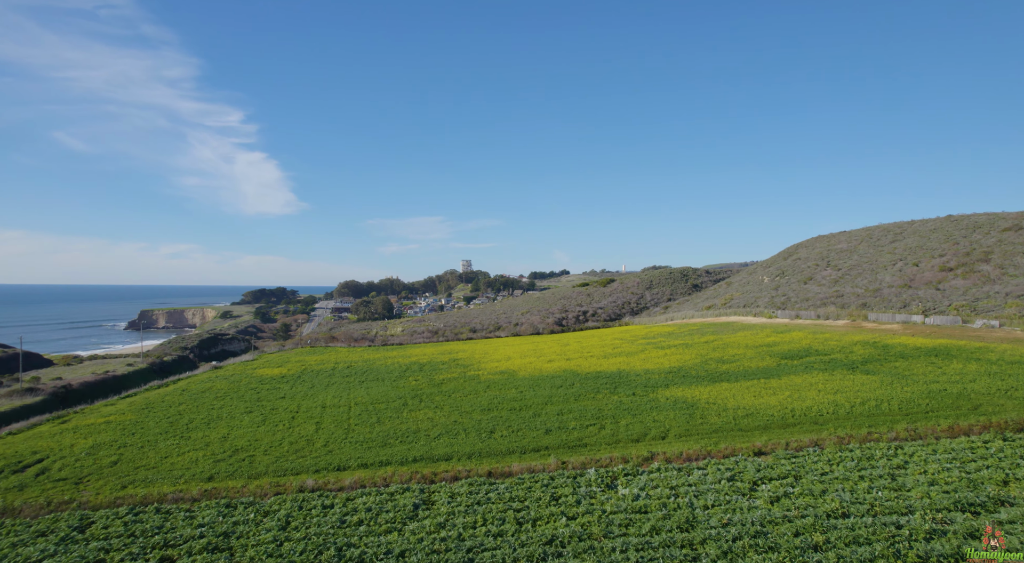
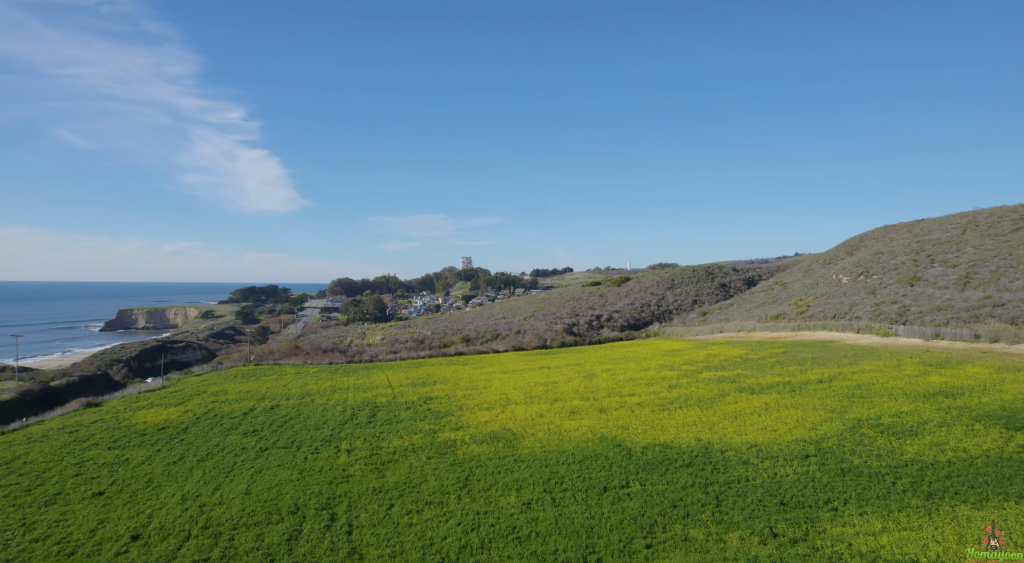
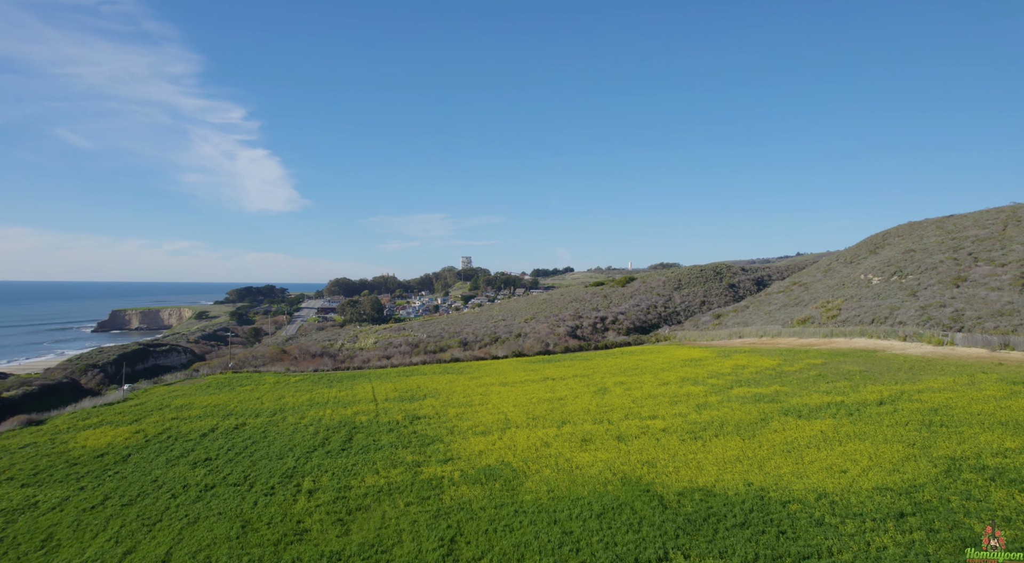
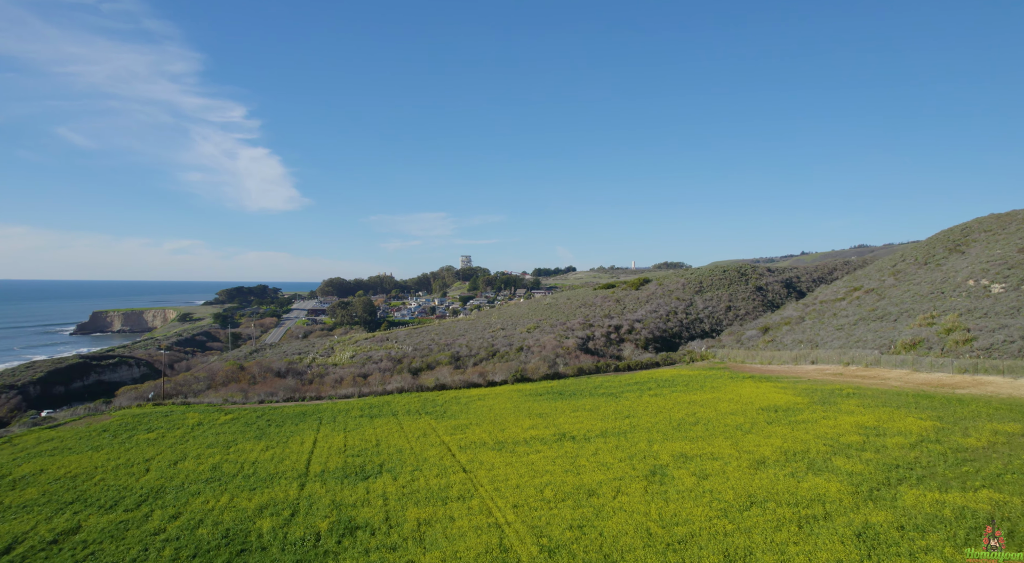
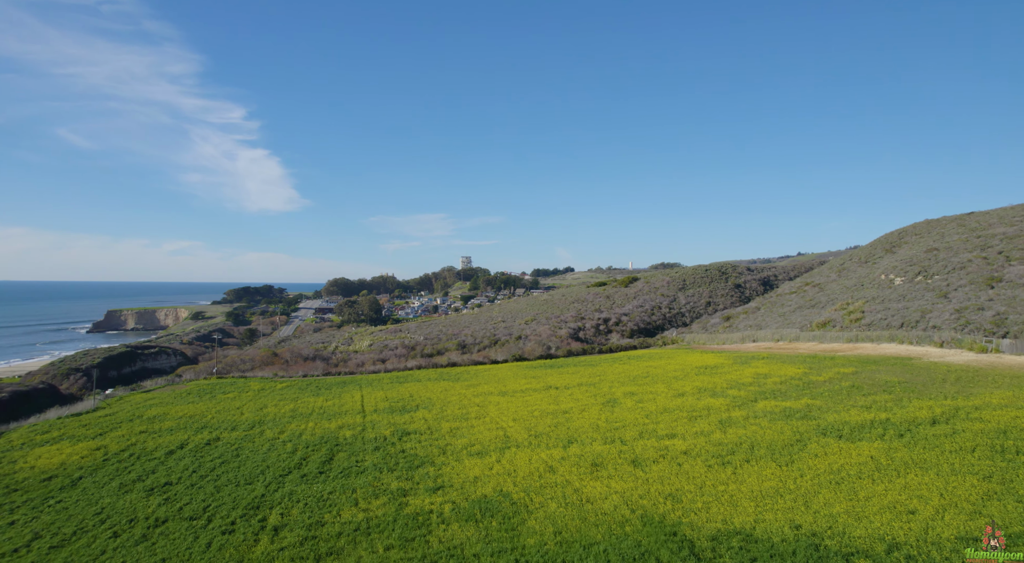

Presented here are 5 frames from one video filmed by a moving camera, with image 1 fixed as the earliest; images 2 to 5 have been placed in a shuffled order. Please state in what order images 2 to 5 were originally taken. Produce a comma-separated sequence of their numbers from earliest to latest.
2, 3, 5, 4
